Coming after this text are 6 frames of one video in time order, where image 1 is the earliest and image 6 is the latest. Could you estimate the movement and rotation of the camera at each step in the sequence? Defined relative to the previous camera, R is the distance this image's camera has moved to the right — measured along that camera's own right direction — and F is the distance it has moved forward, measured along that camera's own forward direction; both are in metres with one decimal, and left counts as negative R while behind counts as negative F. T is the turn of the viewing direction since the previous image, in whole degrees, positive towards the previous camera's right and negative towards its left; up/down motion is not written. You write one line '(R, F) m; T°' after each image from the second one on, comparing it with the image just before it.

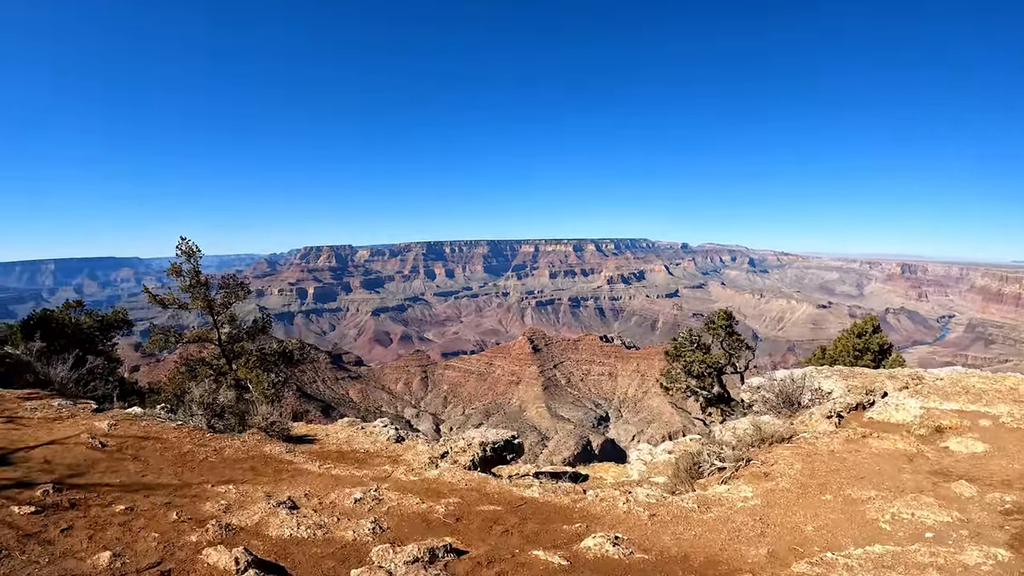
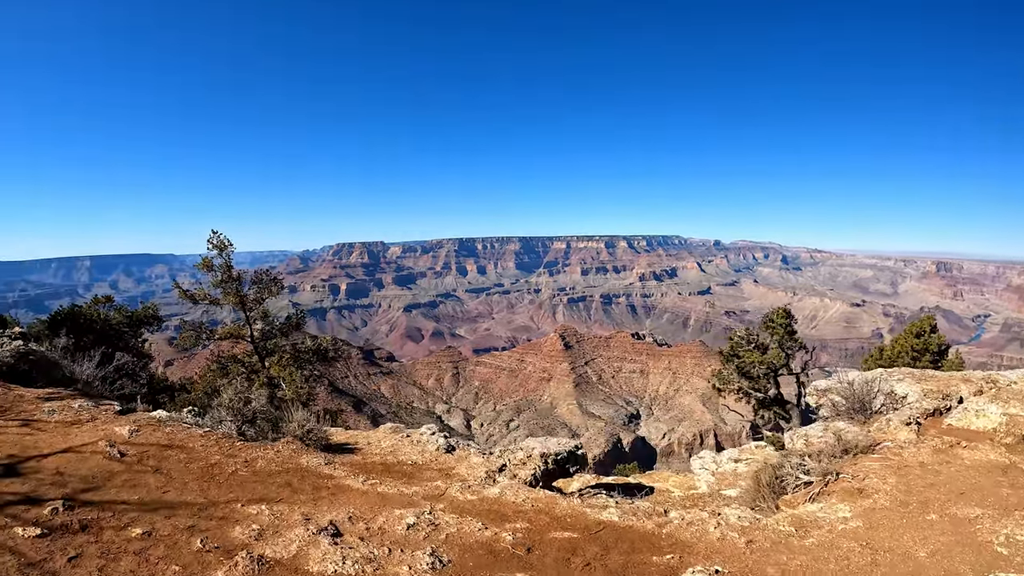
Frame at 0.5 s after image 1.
(-0.9, +1.5) m; -3°
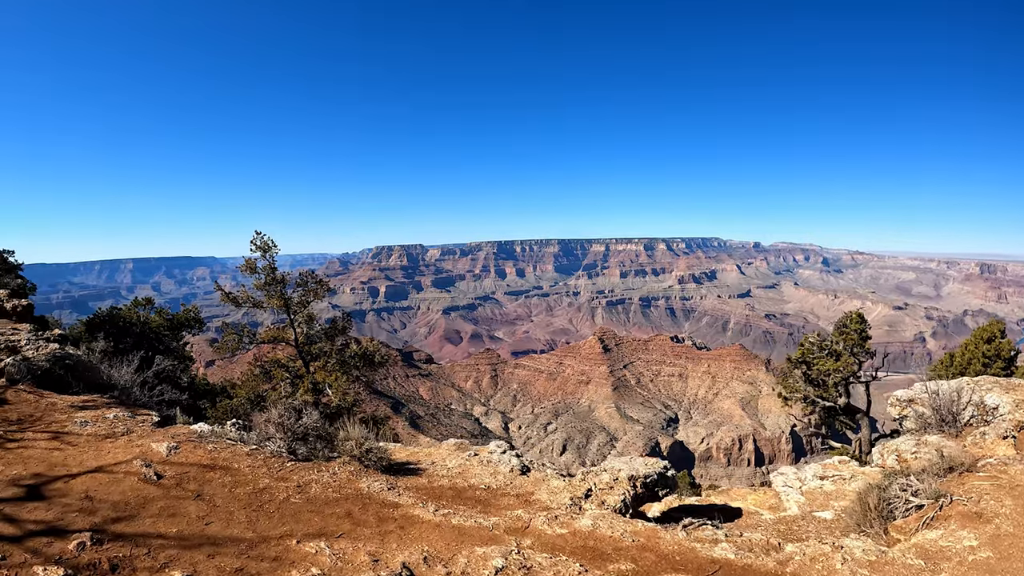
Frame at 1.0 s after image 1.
(-1.1, +1.4) m; -3°
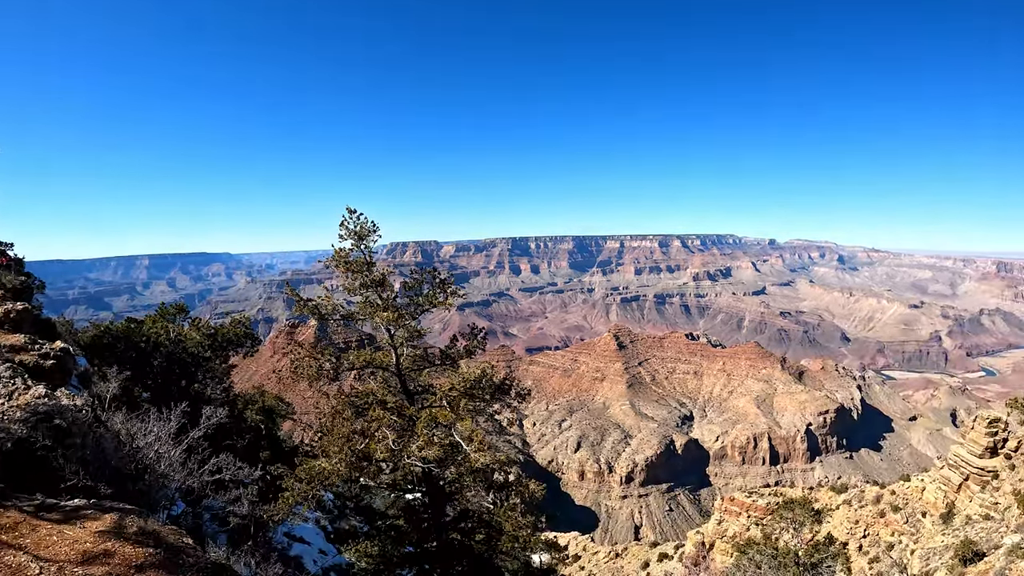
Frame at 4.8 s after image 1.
(-0.4, +0.6) m; -1°
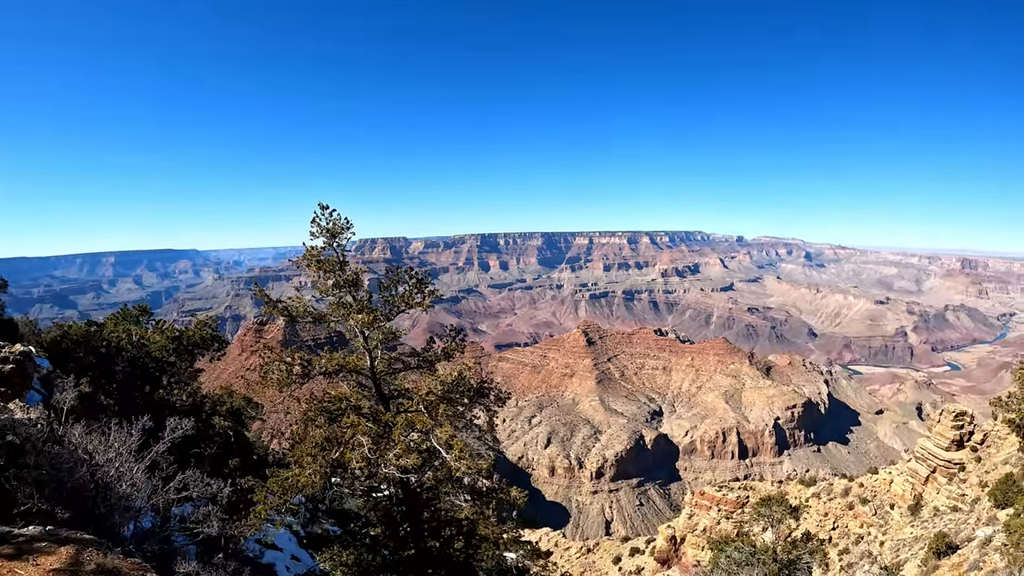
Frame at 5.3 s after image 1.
(+0.8, -1.1) m; +3°
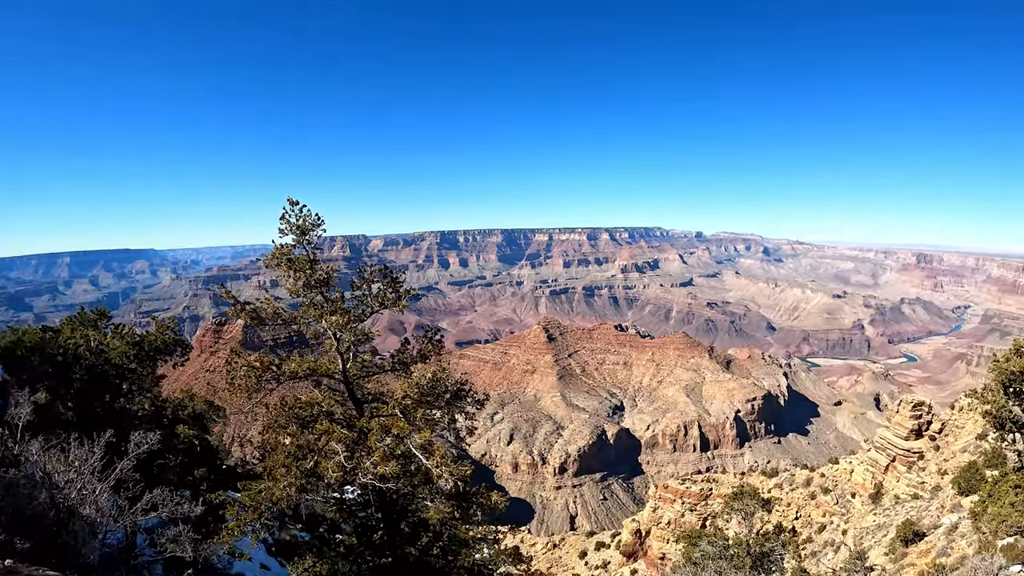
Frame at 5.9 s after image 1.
(+0.7, -1.4) m; +4°
